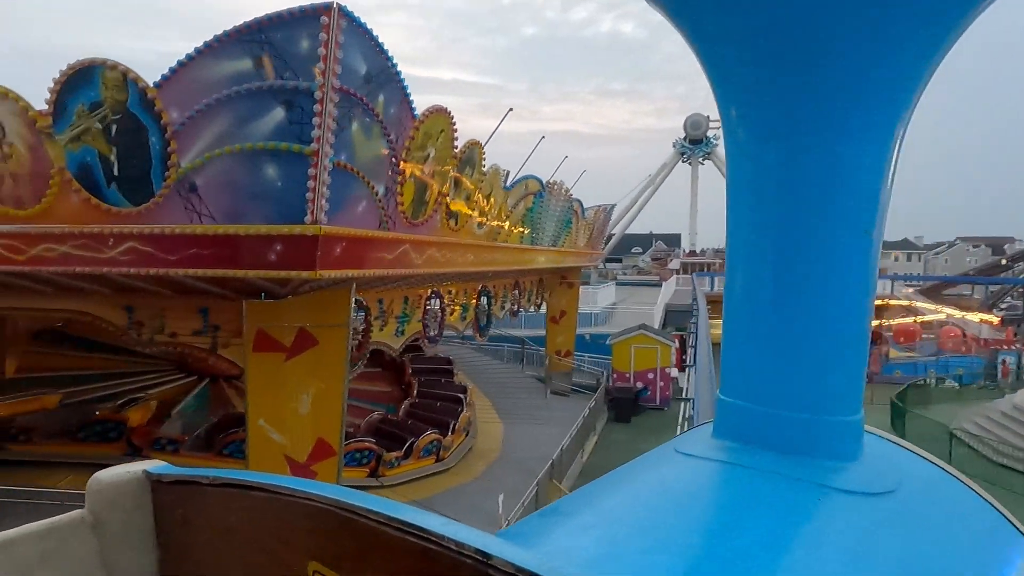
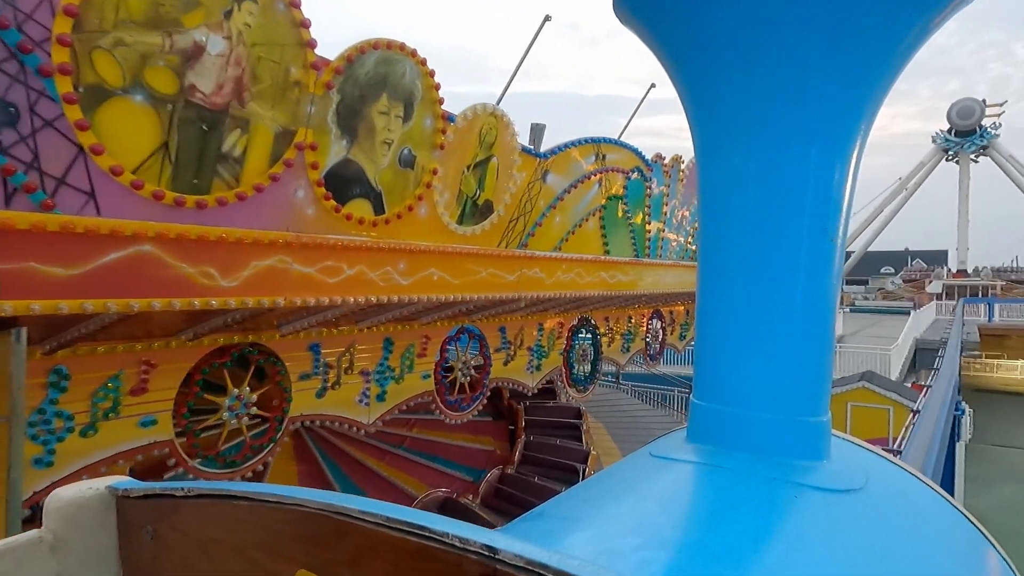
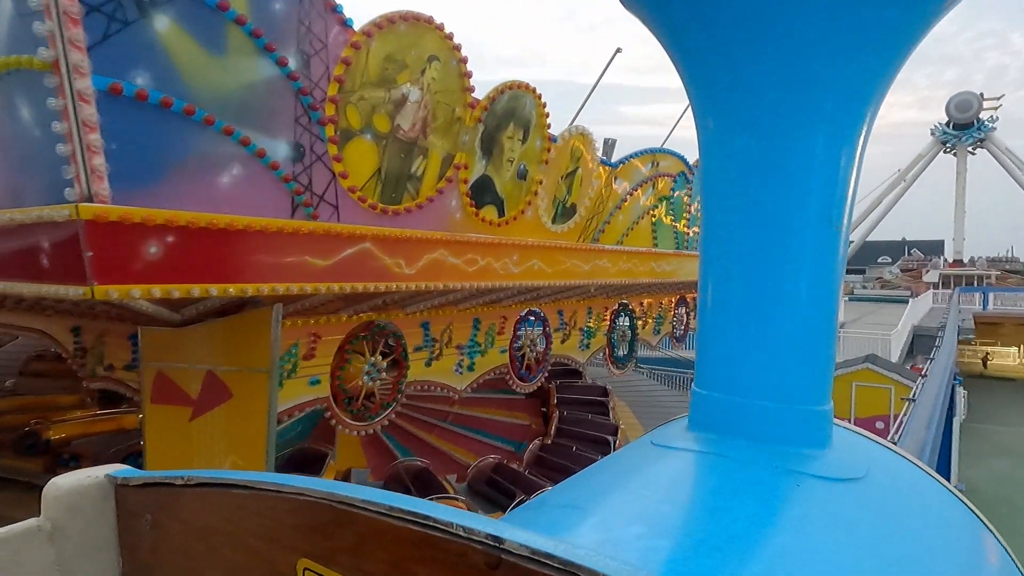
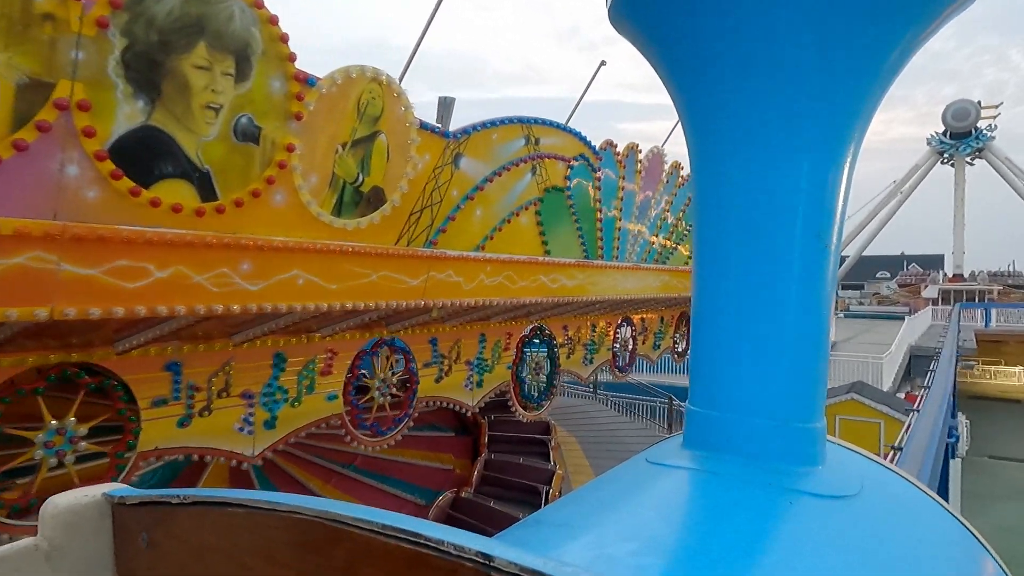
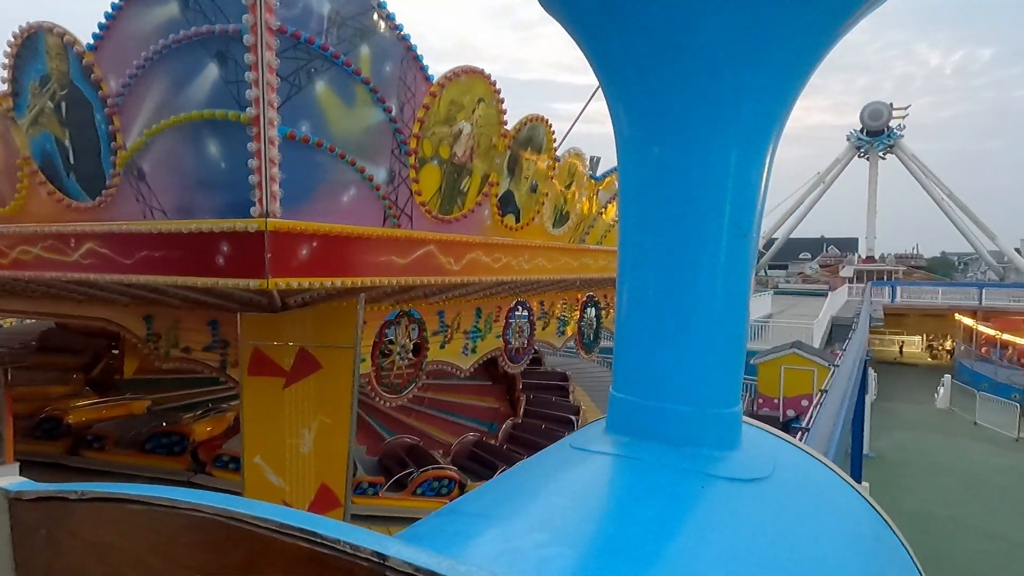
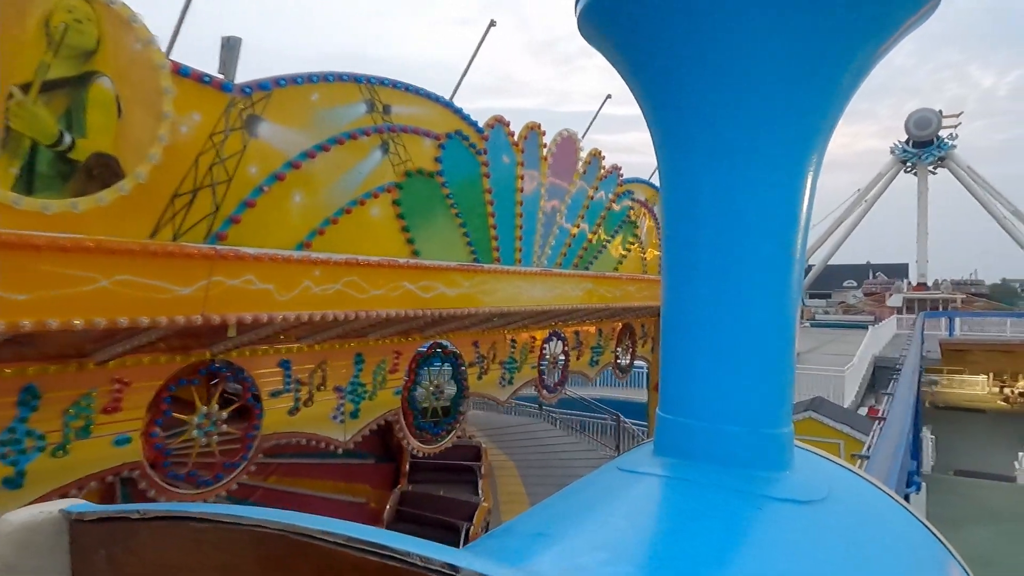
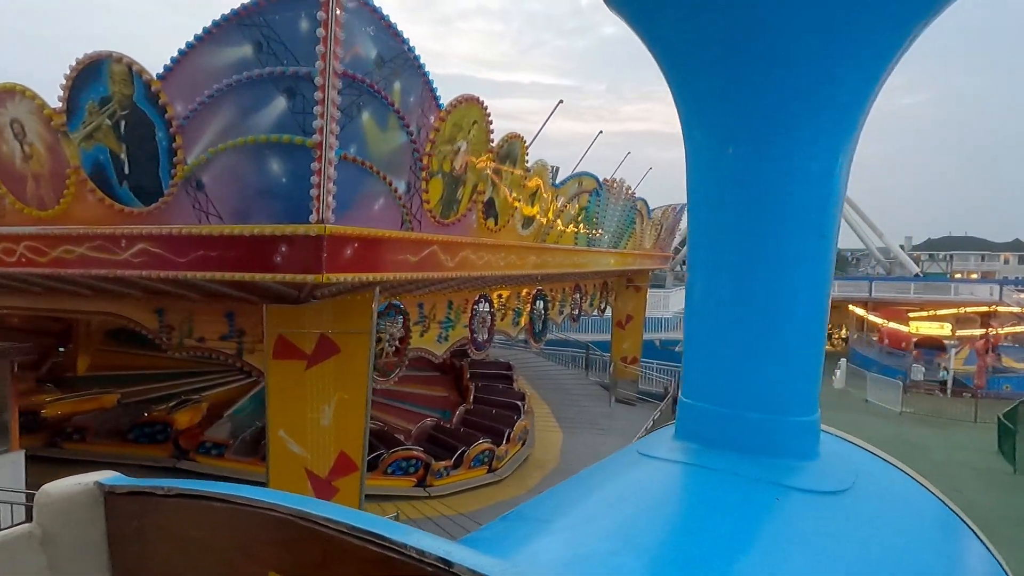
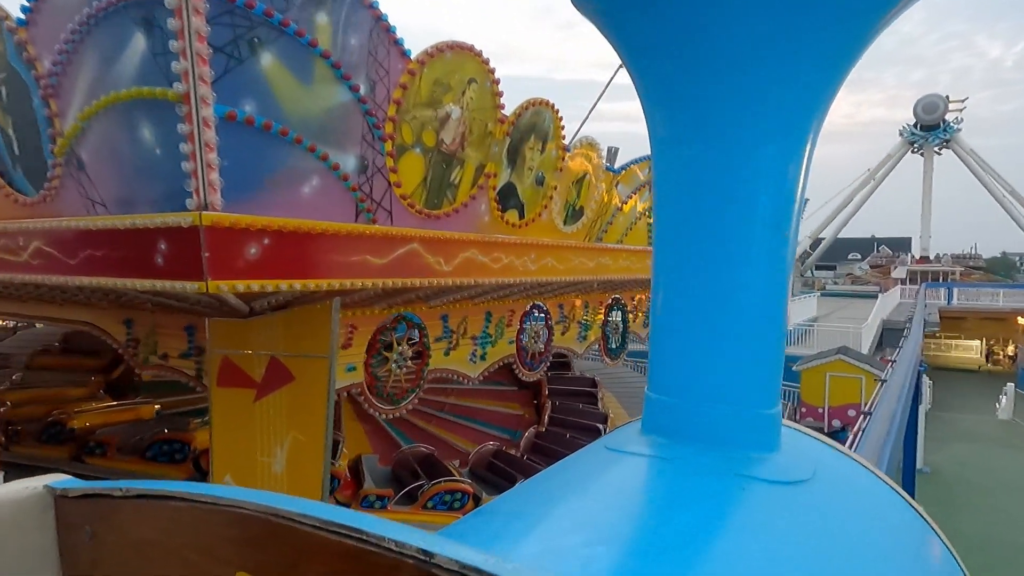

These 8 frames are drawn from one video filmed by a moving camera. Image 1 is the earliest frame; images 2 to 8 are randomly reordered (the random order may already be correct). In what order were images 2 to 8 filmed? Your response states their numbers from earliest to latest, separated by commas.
7, 5, 8, 3, 2, 4, 6
